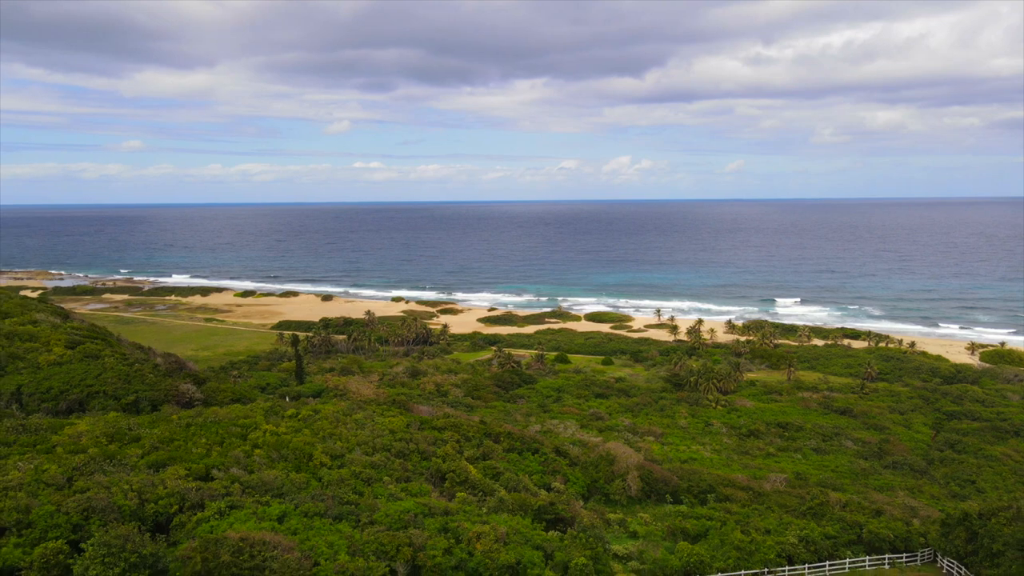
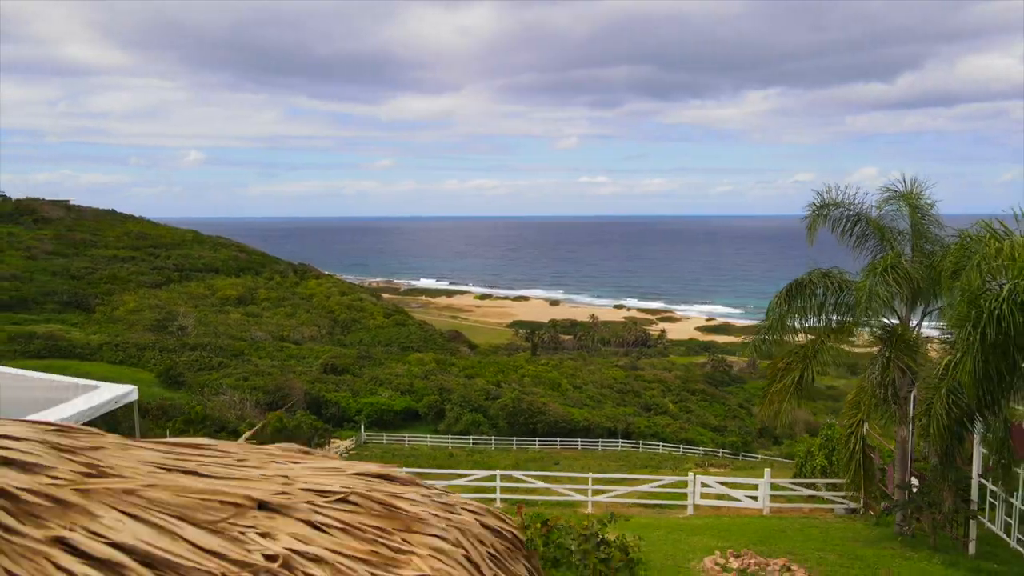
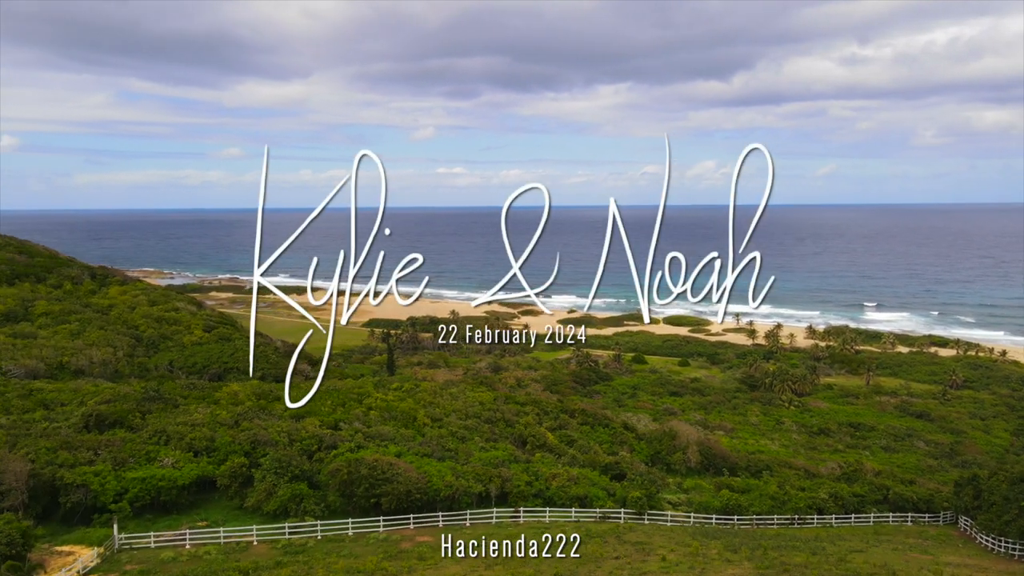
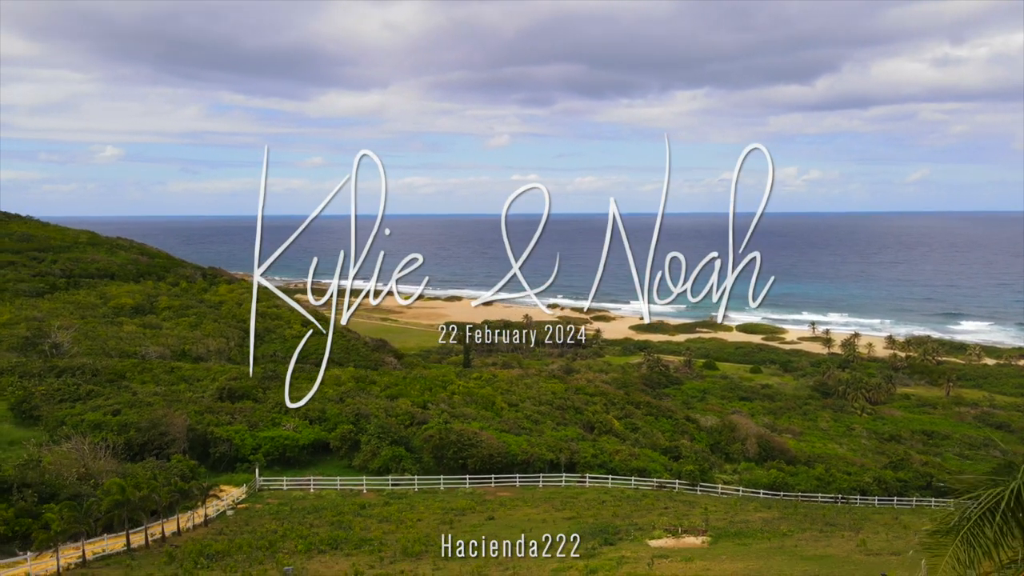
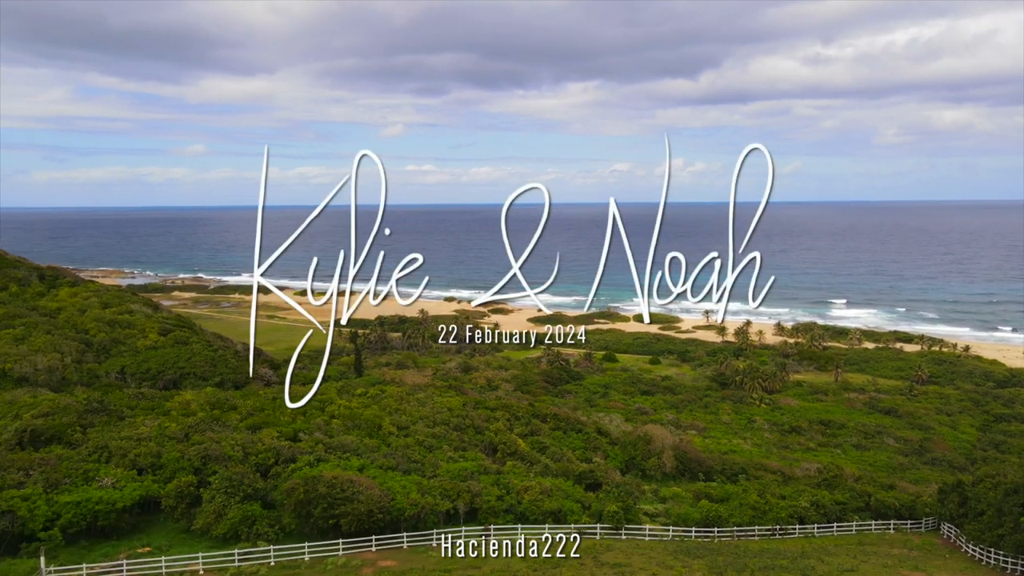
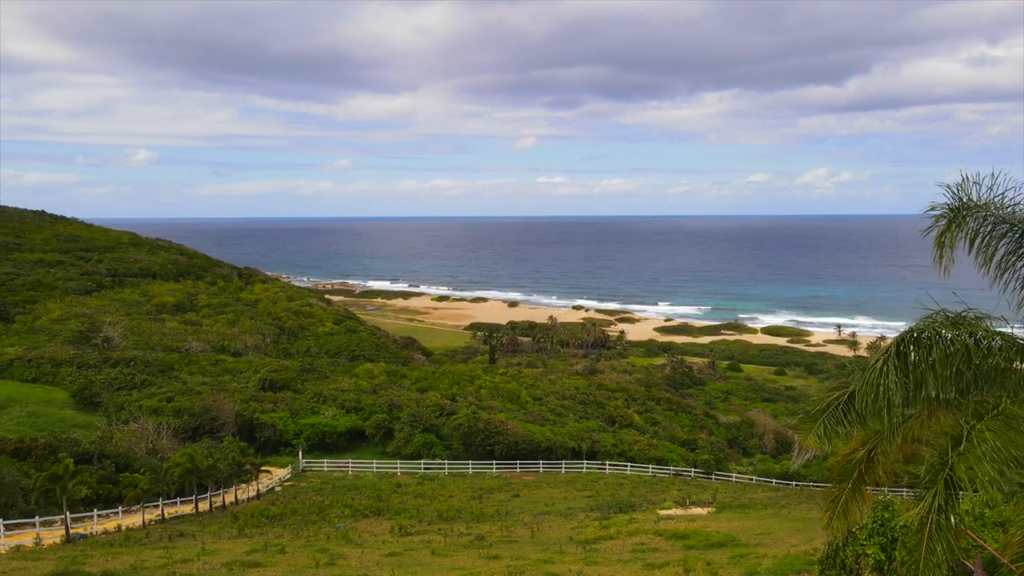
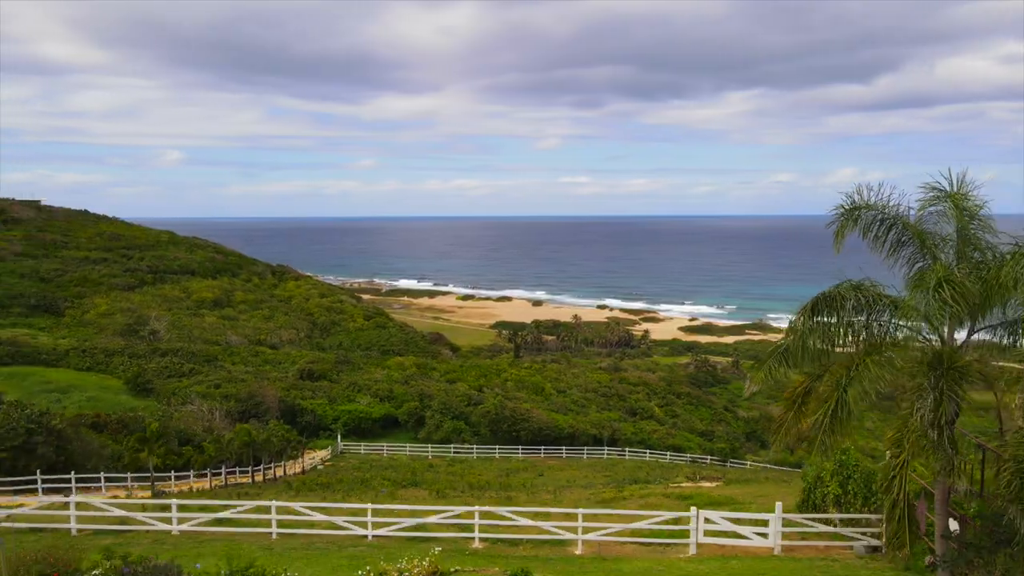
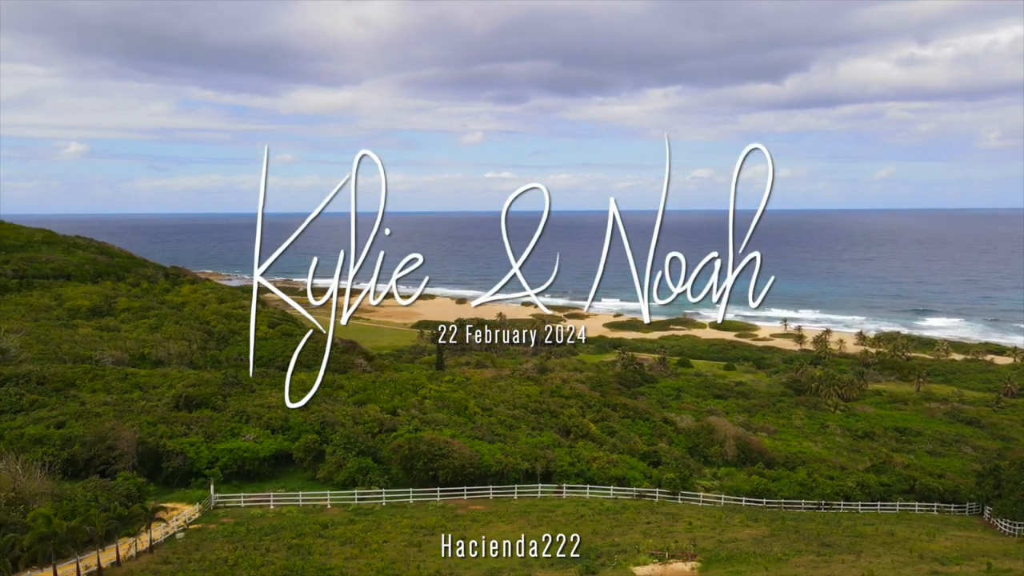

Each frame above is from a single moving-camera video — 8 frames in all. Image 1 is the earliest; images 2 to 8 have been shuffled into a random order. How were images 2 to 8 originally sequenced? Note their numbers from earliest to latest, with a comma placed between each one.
5, 3, 8, 4, 6, 7, 2
